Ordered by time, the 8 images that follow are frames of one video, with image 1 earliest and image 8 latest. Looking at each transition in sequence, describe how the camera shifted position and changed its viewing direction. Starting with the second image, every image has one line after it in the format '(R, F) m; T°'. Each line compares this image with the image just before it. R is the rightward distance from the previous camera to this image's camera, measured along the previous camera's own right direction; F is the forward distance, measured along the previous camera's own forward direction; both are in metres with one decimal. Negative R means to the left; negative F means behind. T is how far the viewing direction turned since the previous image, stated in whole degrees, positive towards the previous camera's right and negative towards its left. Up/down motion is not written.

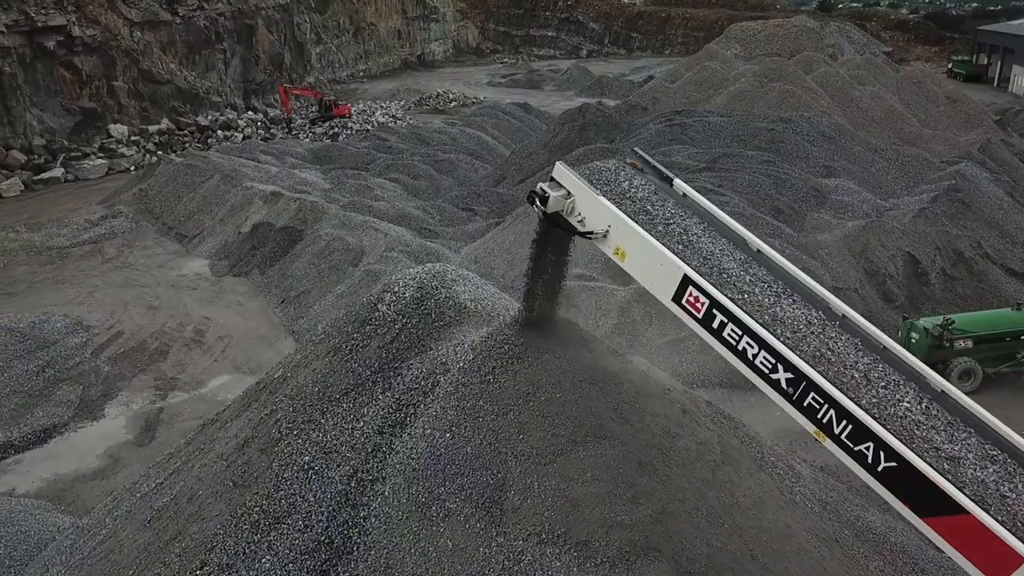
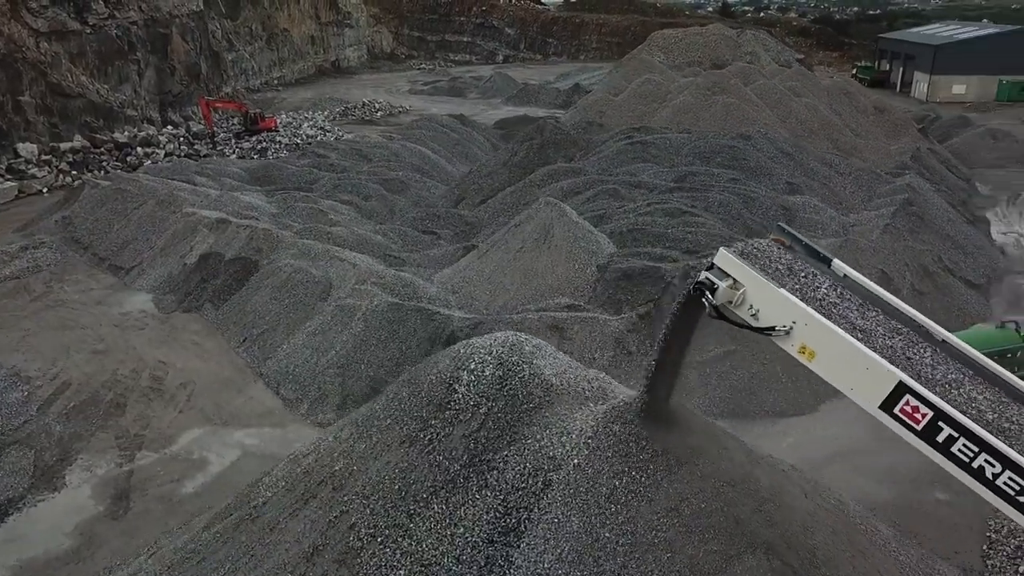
(-0.8, +0.4) m; +6°
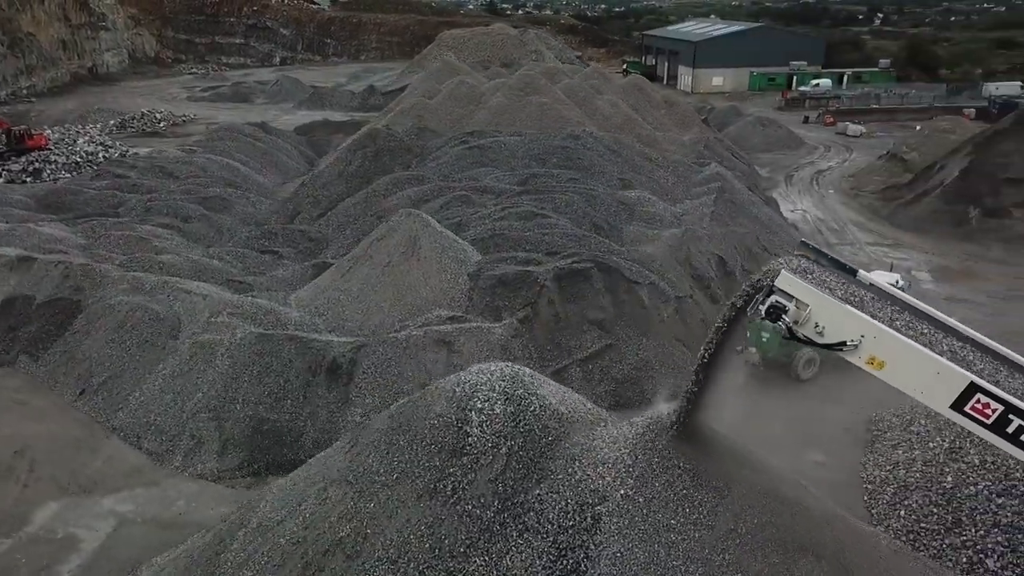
(-0.9, +0.2) m; +15°
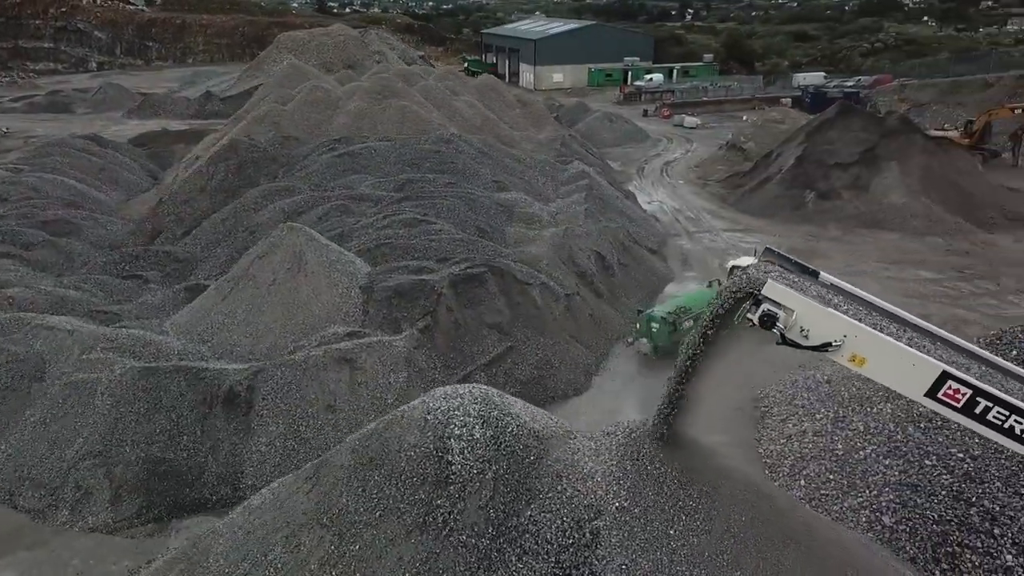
(-0.5, +0.1) m; +11°
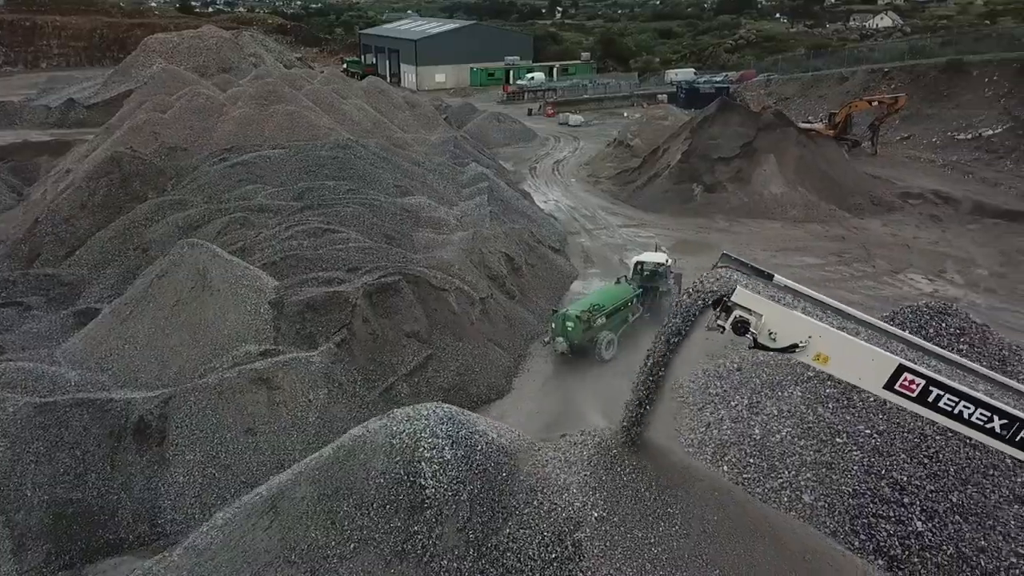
(-0.3, 0.0) m; +8°
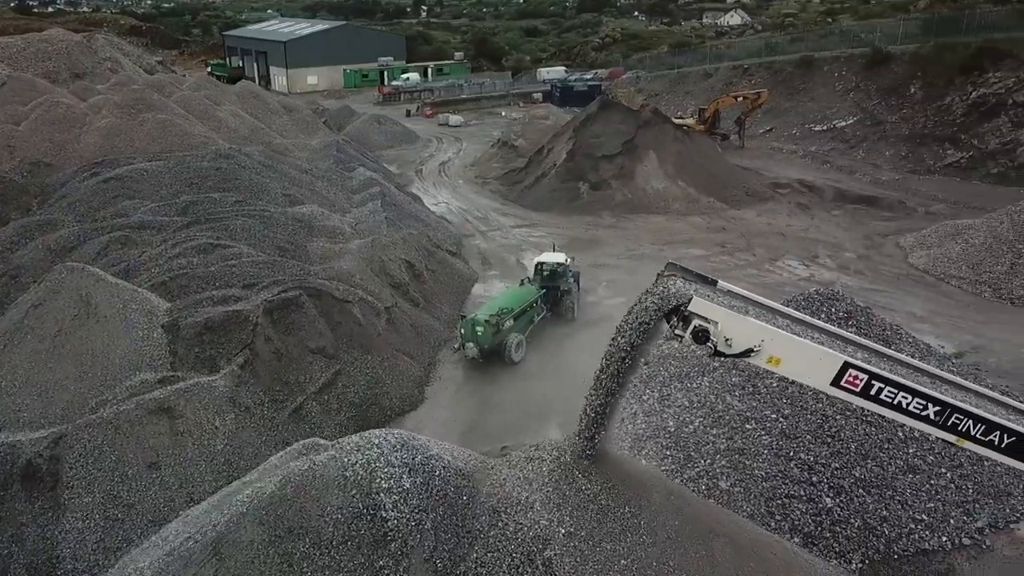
(-0.3, +0.1) m; +8°
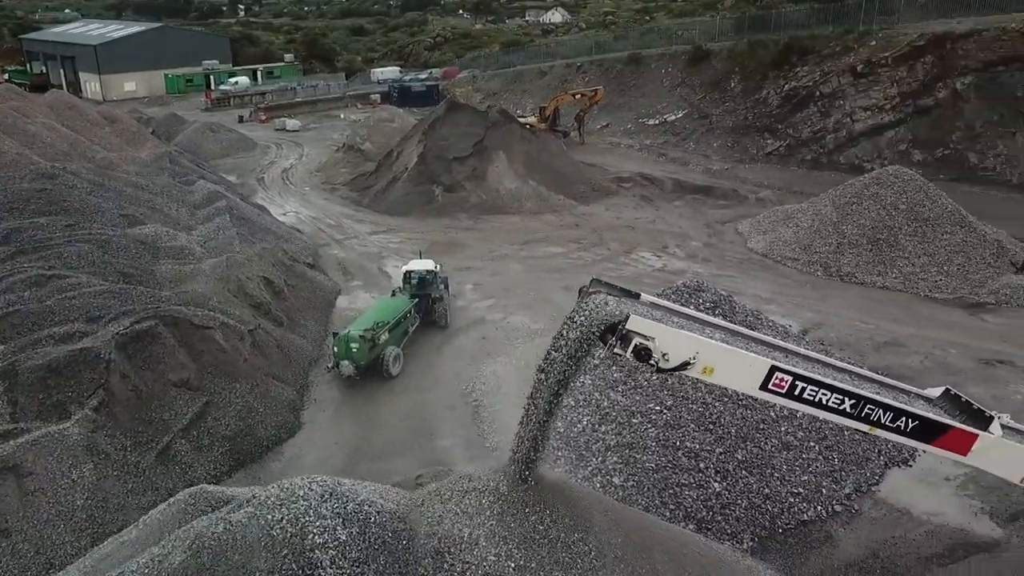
(-0.3, +0.2) m; +11°
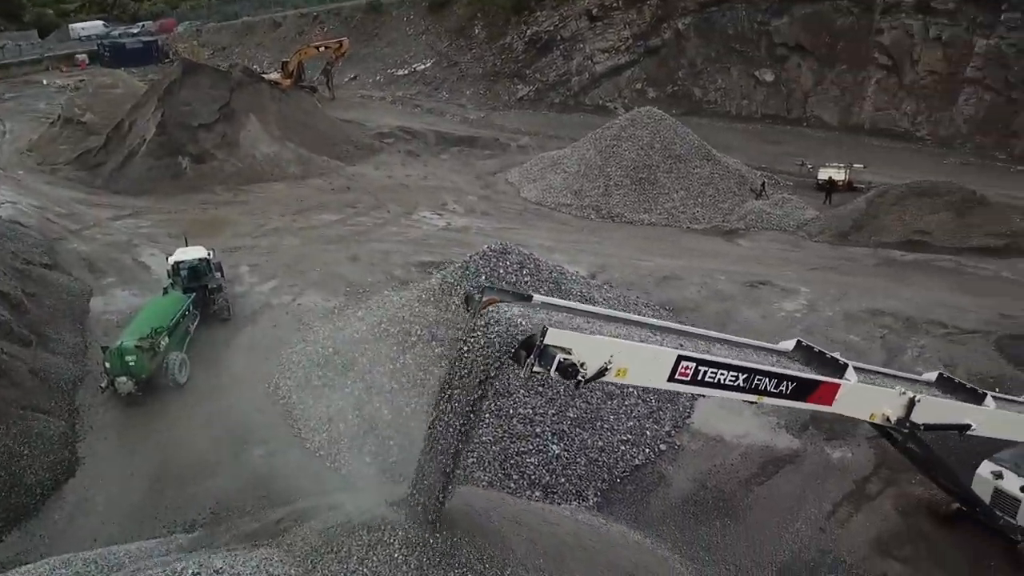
(-0.4, +0.5) m; +17°
